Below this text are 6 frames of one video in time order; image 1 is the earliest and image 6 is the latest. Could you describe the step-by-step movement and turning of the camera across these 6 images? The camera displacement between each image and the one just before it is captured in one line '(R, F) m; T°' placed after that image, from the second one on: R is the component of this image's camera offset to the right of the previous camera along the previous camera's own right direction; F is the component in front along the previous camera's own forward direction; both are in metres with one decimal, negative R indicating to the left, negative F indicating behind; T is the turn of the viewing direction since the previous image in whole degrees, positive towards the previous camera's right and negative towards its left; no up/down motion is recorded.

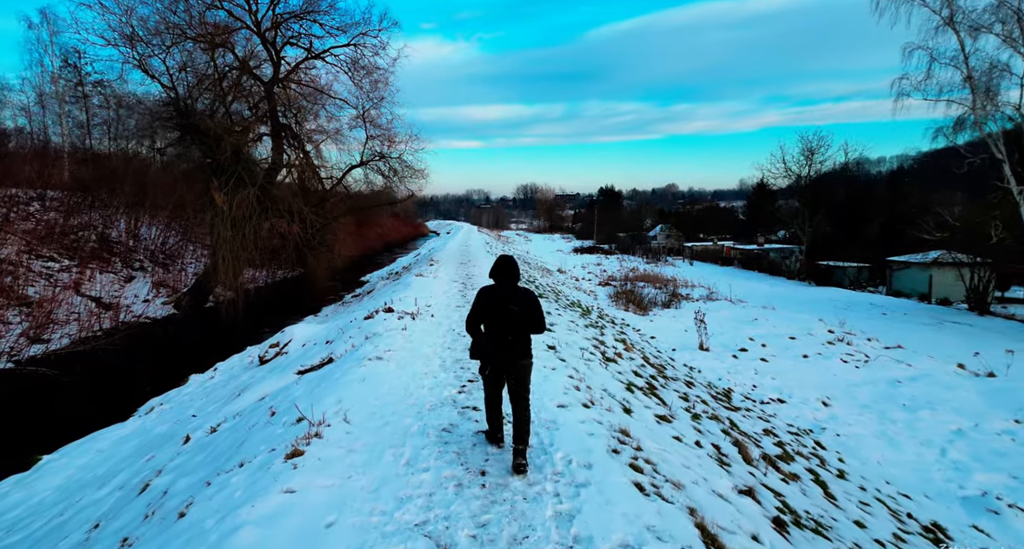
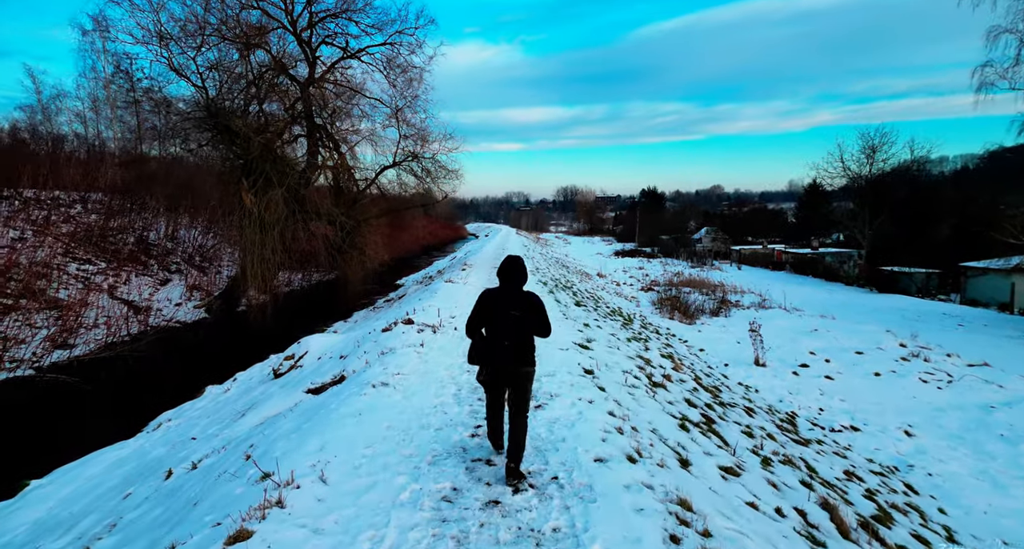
(+0.1, +0.7) m; -5°
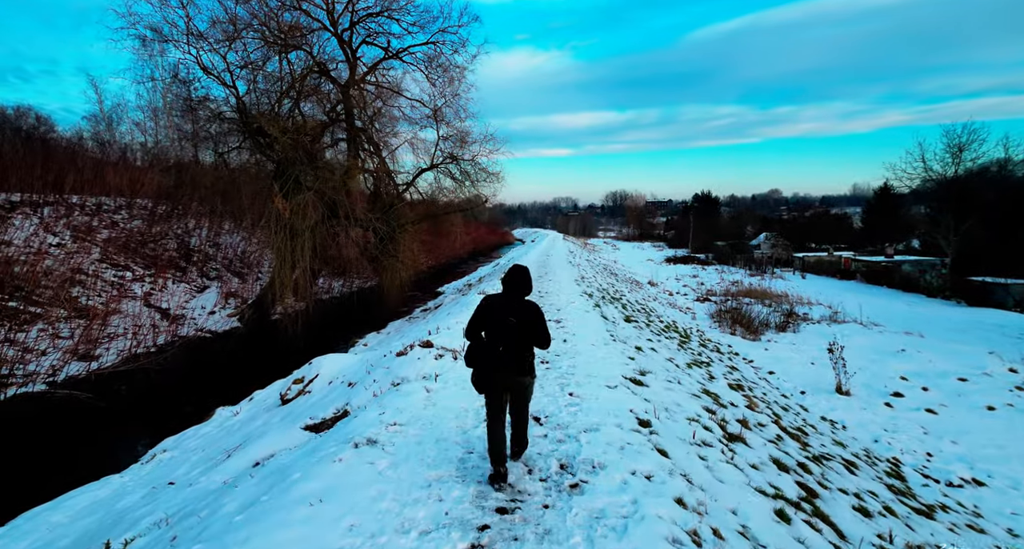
(+0.1, +1.0) m; -6°
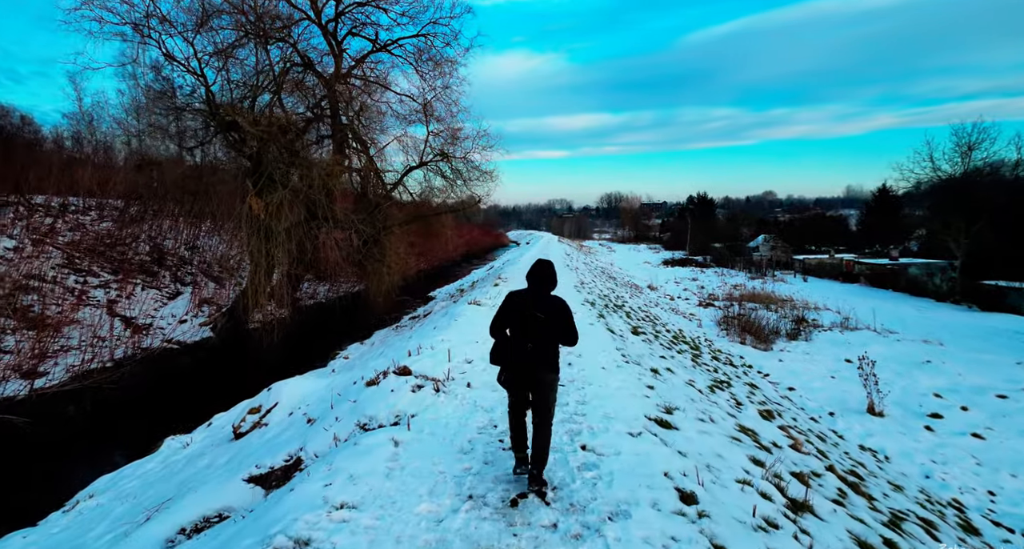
(0.0, +1.0) m; +1°
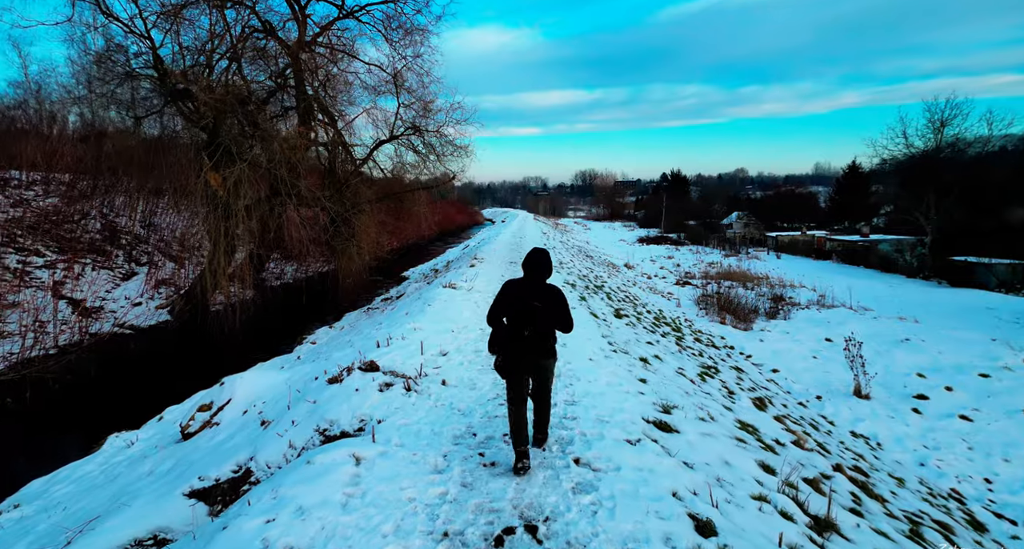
(0.0, +0.6) m; +3°
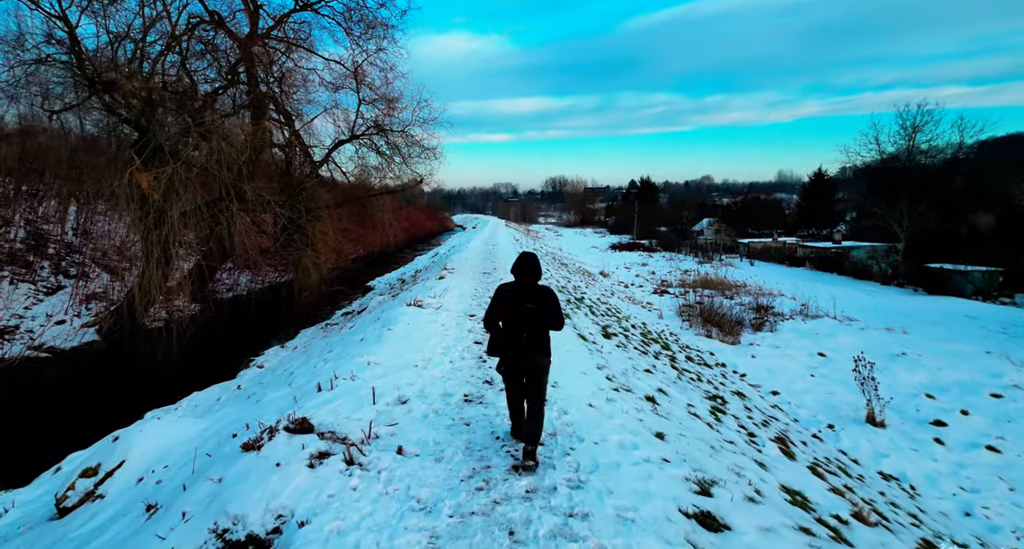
(-0.1, +1.1) m; +4°
